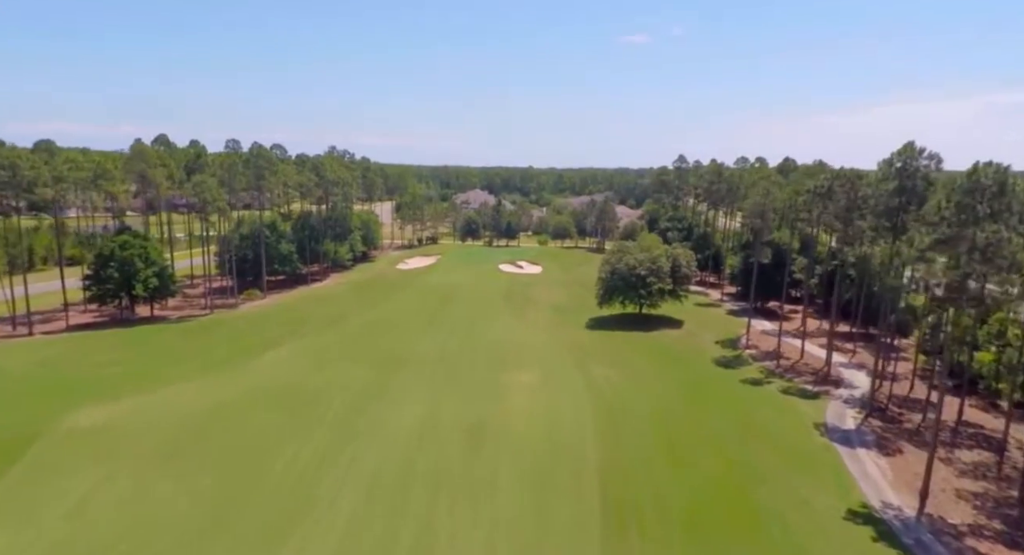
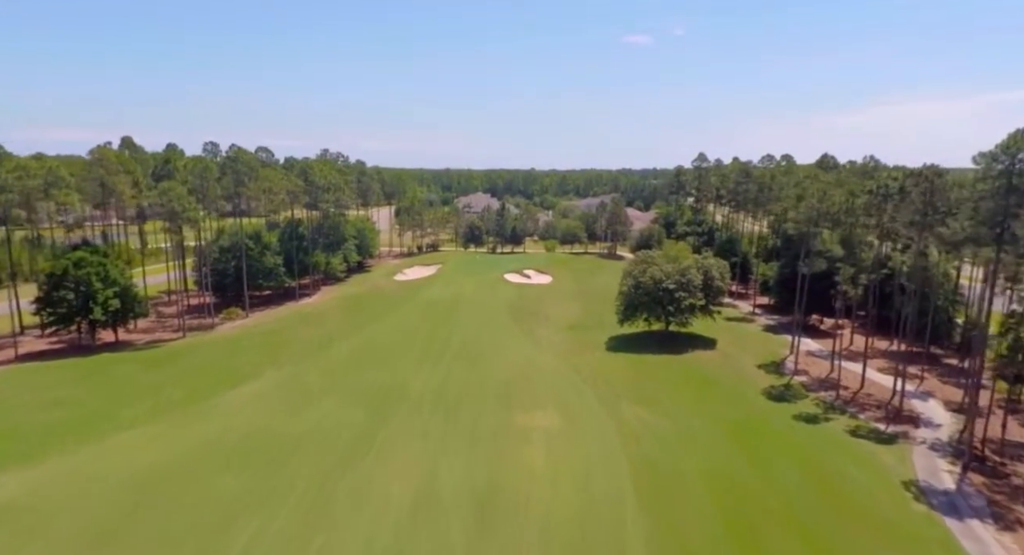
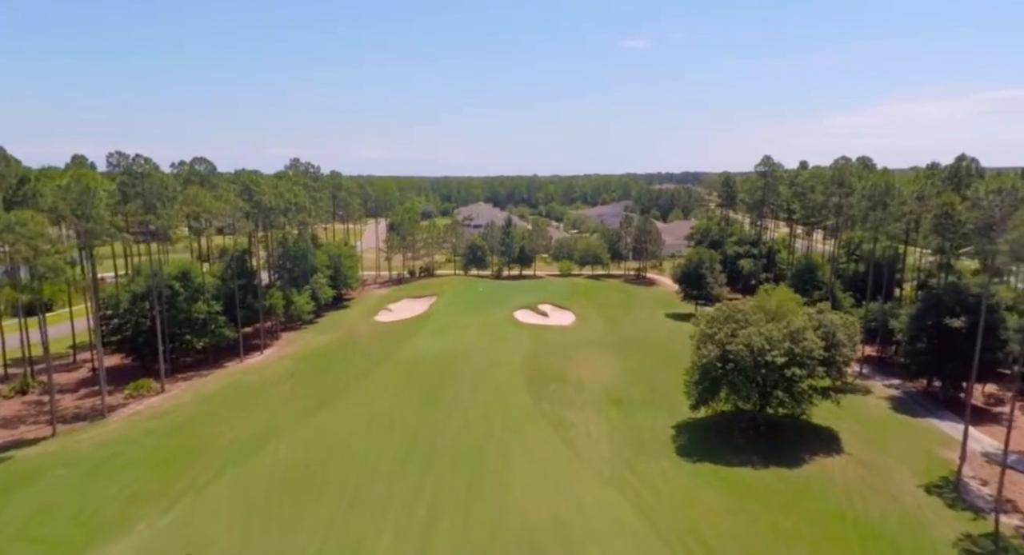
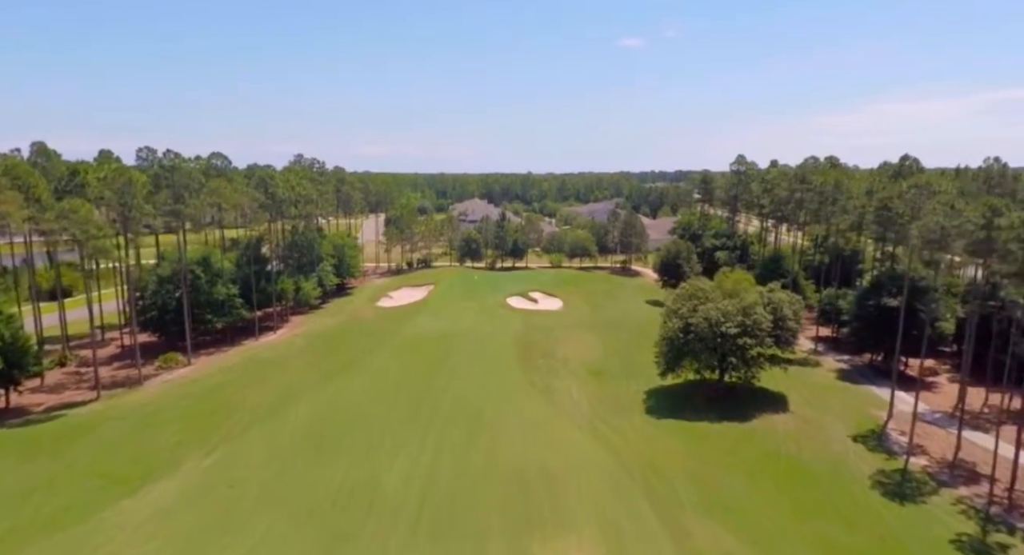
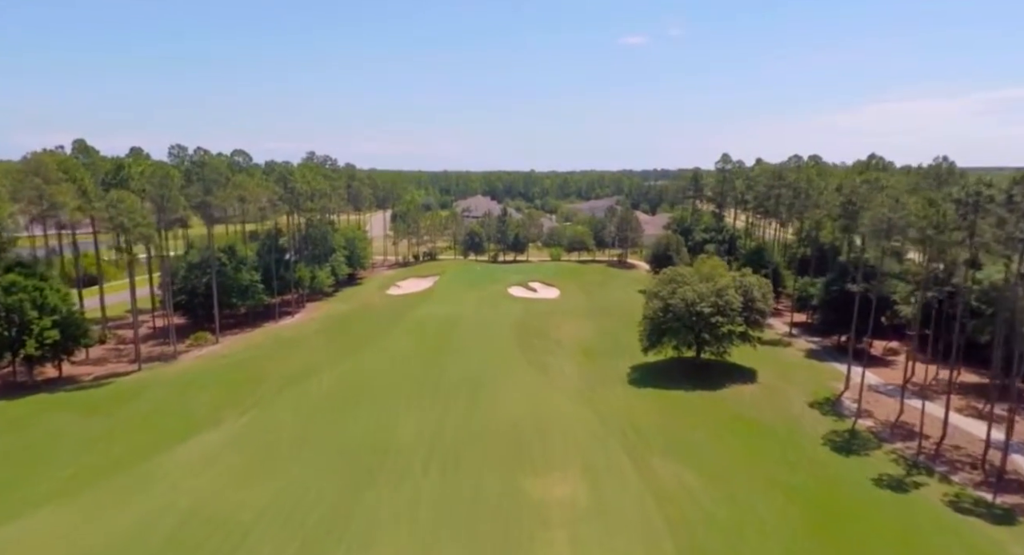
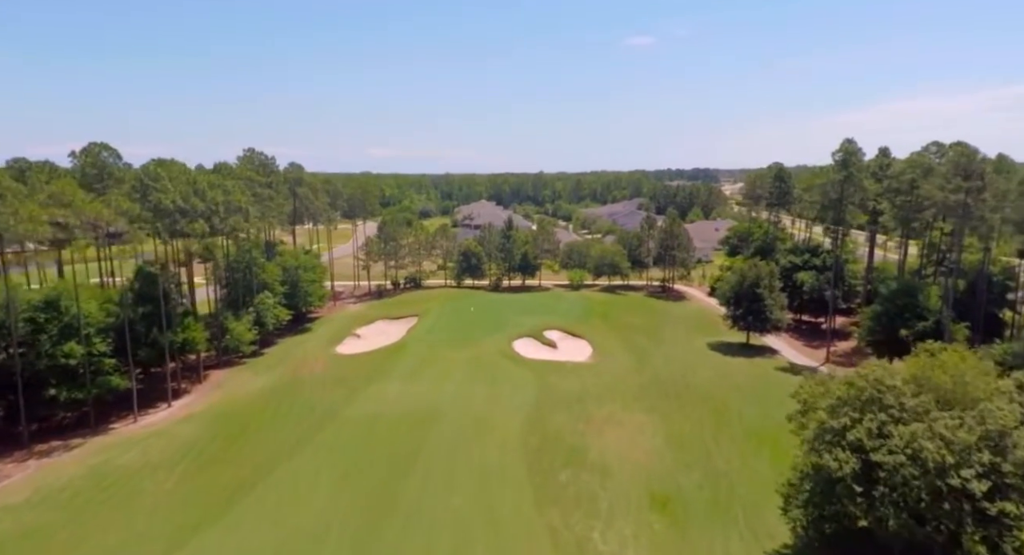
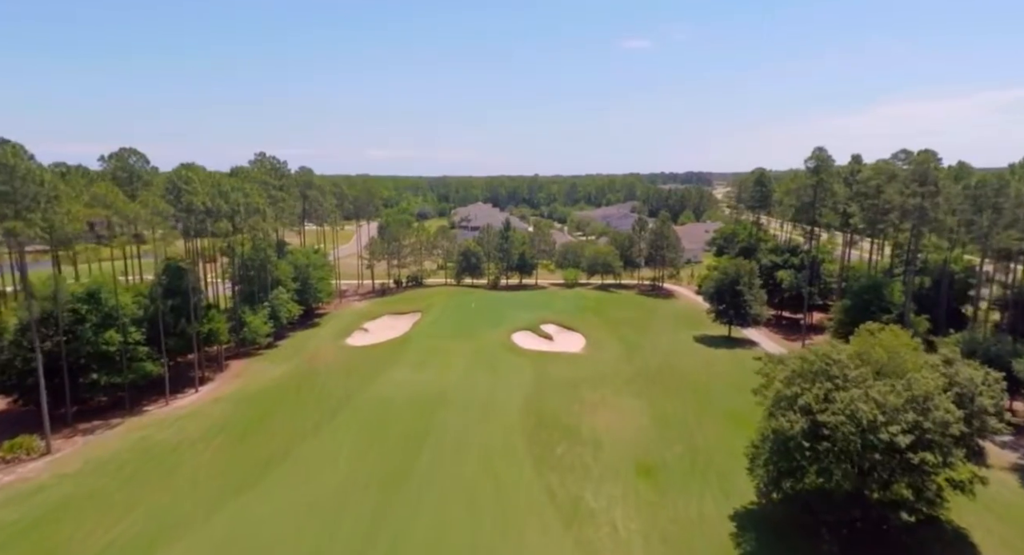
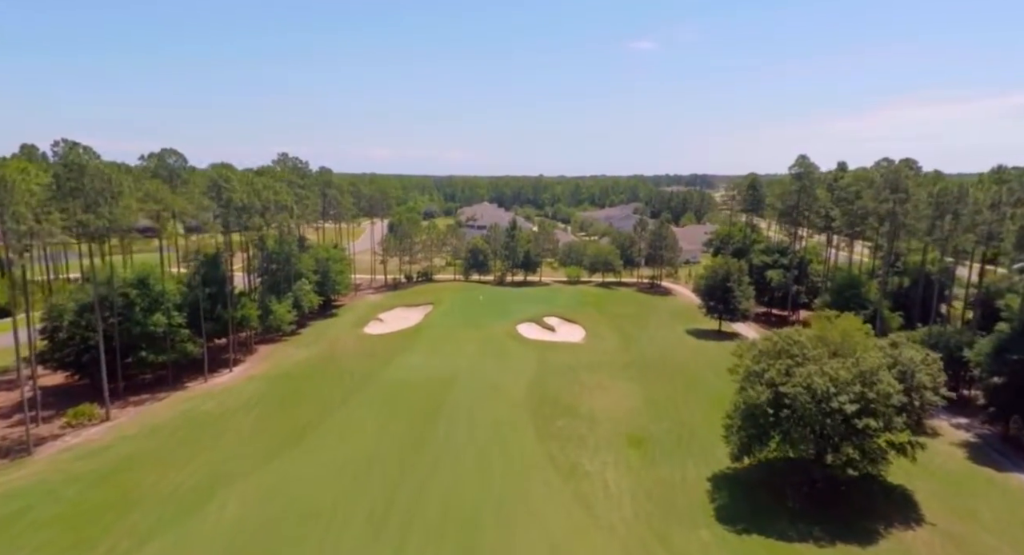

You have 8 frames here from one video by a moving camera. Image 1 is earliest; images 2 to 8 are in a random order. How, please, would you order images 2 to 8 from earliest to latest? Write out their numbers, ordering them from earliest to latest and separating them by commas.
2, 5, 4, 3, 8, 7, 6
